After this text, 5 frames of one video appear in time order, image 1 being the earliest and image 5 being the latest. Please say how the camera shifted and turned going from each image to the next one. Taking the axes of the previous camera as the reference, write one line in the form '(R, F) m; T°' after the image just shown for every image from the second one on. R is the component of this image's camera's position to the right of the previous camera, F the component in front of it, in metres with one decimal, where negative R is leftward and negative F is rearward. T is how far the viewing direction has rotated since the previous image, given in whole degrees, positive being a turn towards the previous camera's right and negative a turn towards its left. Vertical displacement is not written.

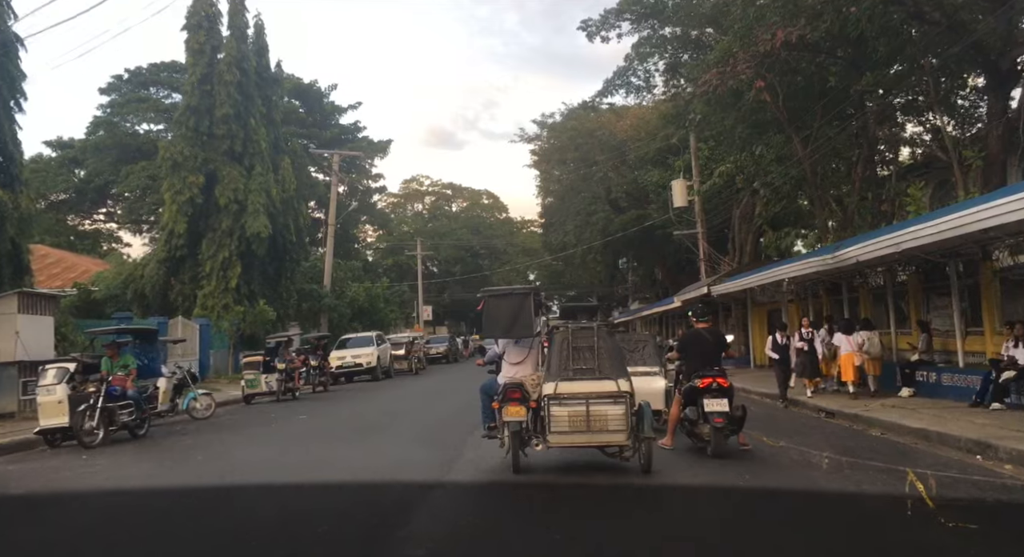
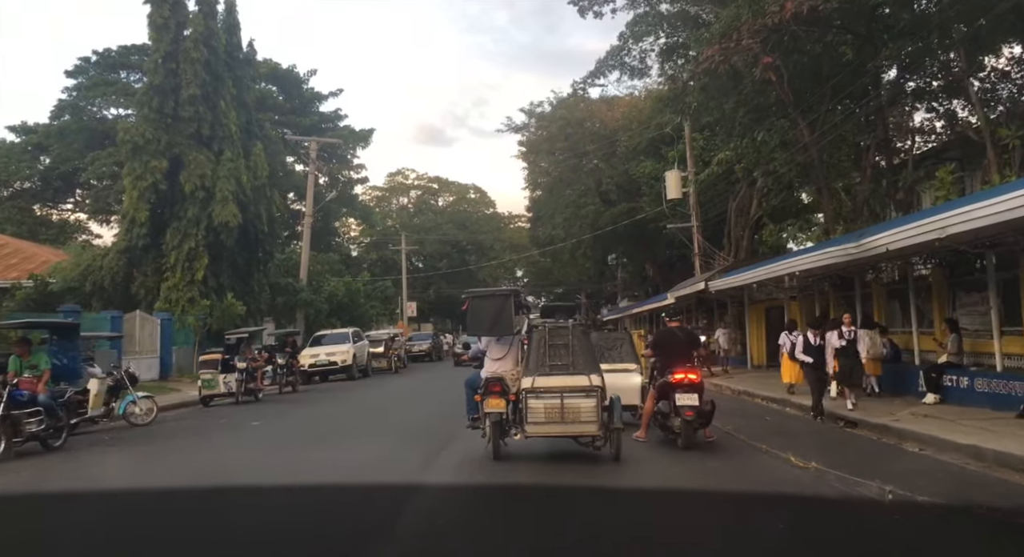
(+0.1, +1.5) m; +1°
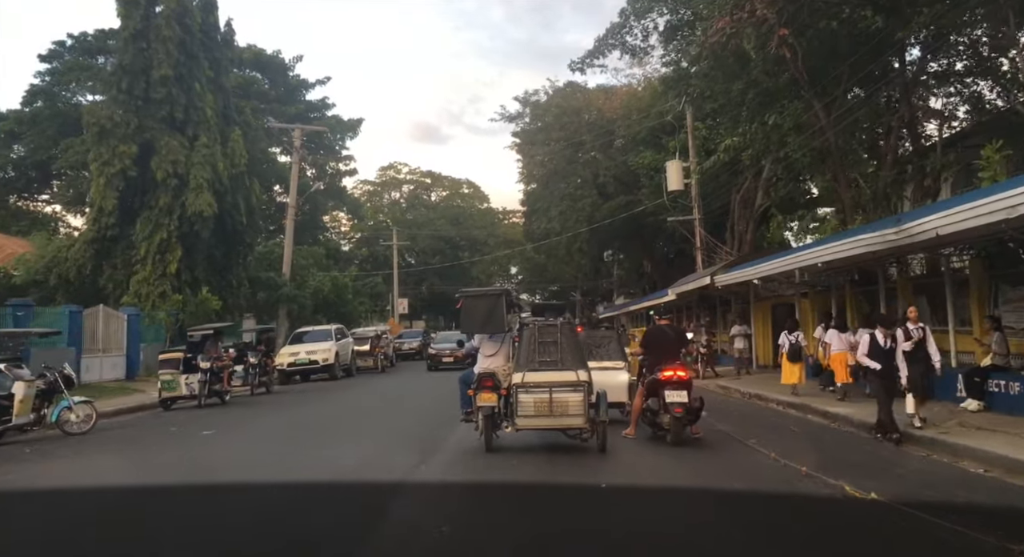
(+0.1, +1.5) m; 0°
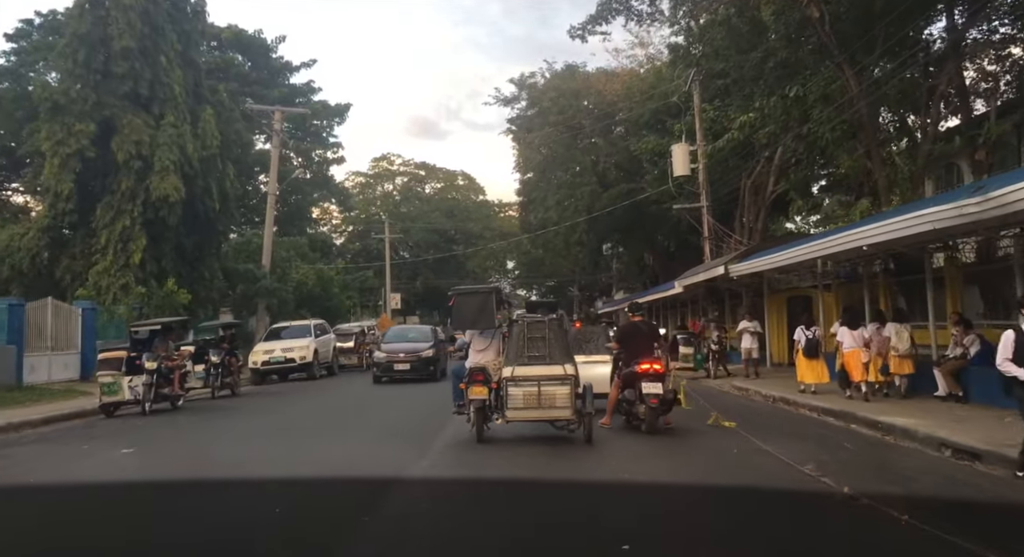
(+0.1, +1.9) m; 0°
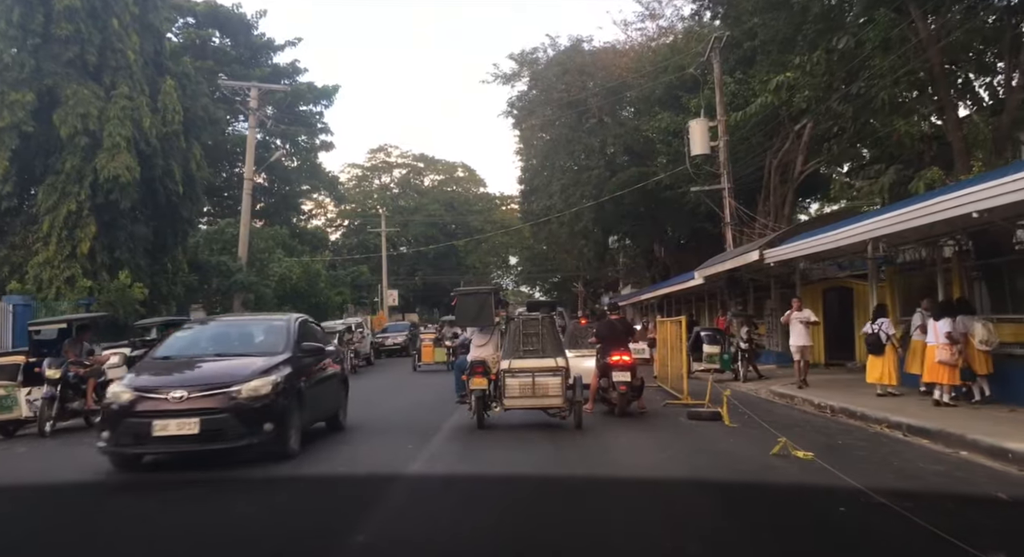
(+0.1, +2.7) m; 0°
